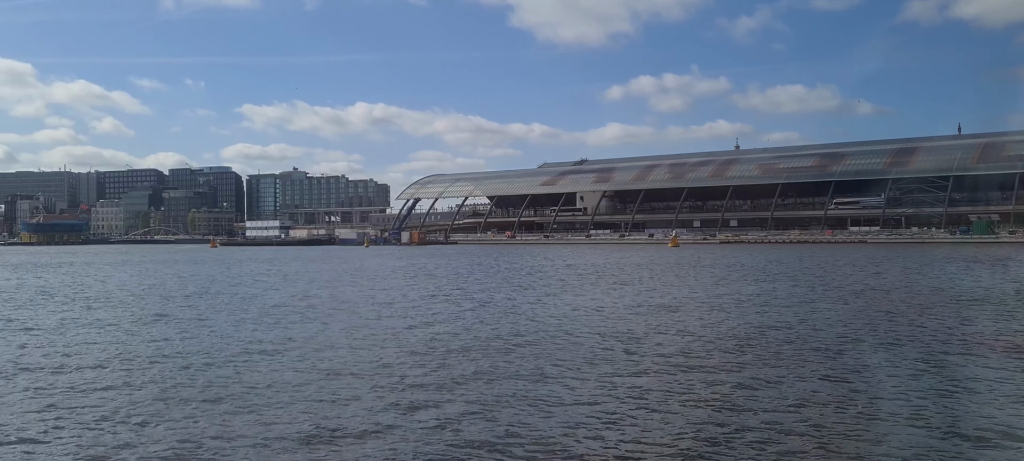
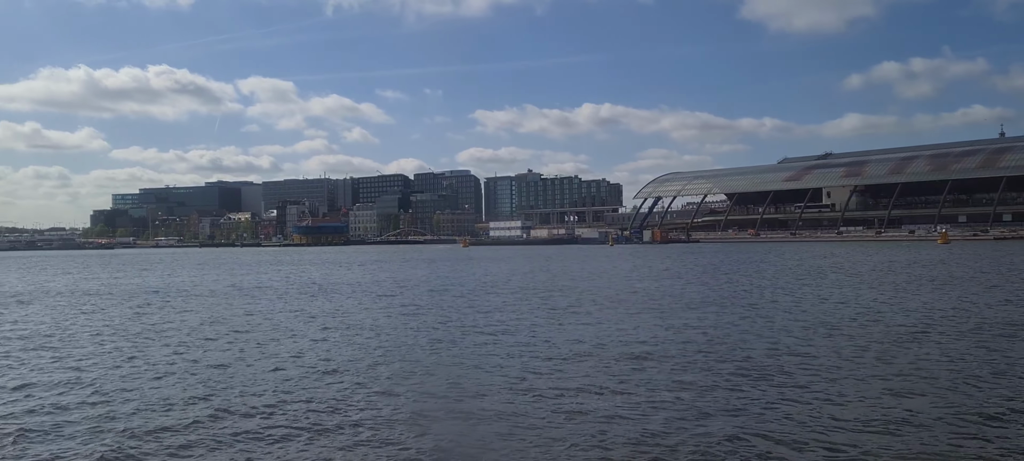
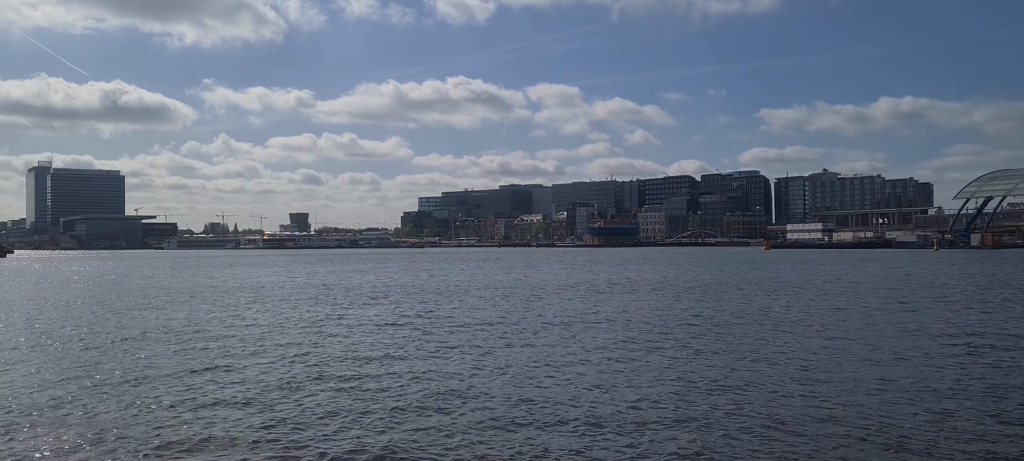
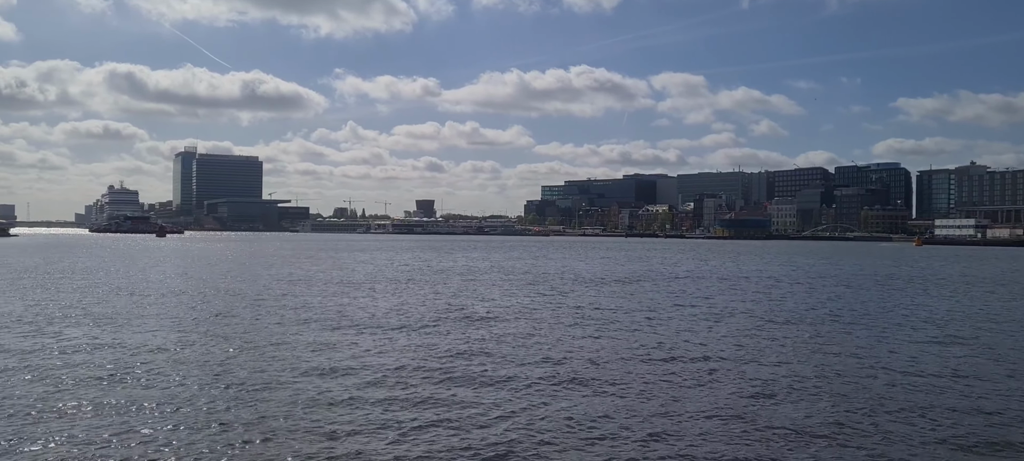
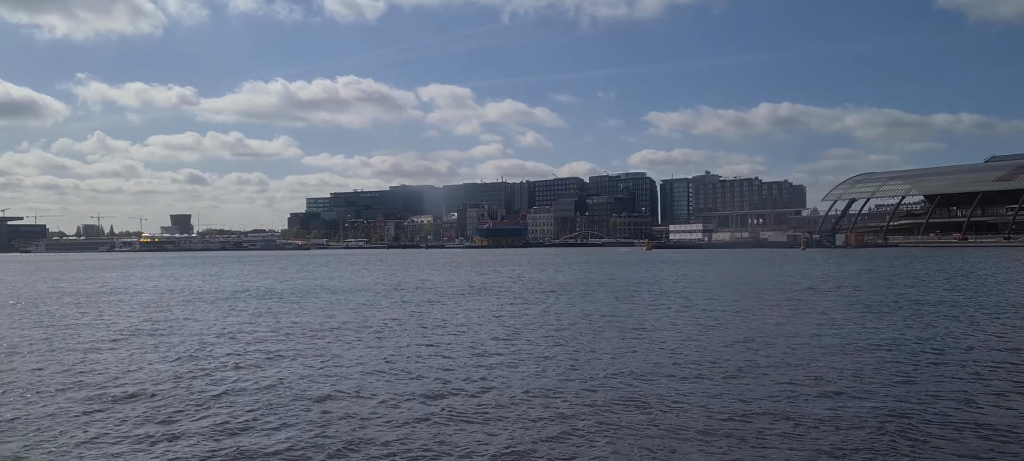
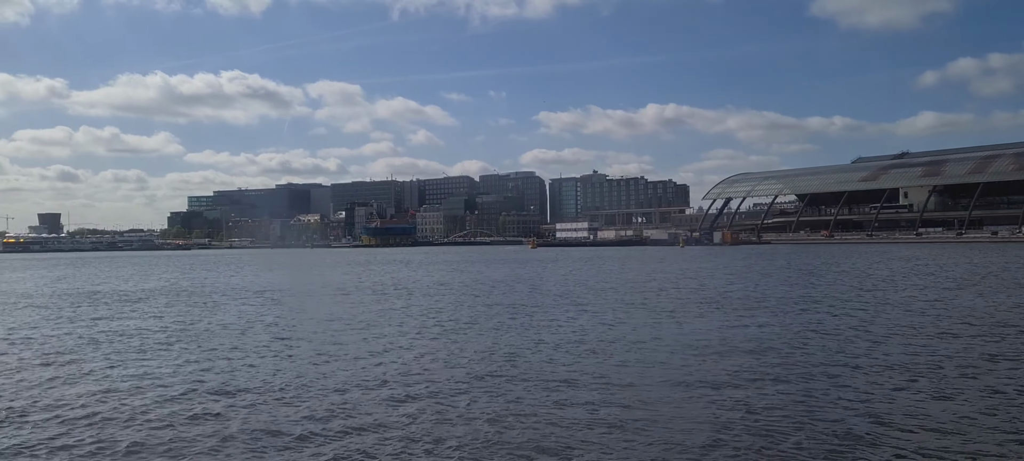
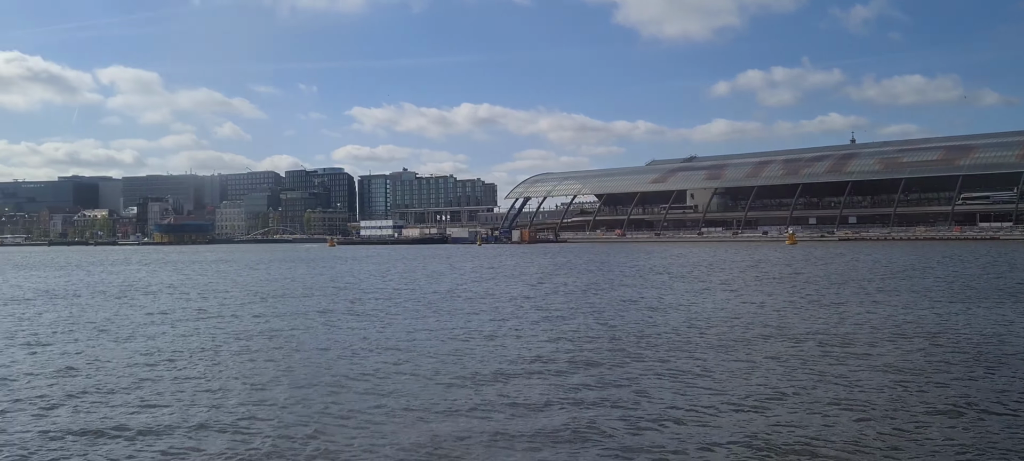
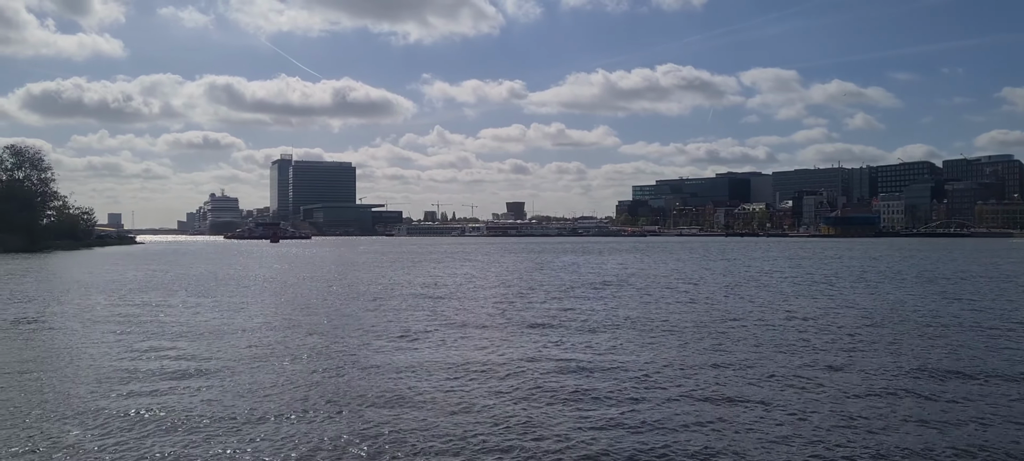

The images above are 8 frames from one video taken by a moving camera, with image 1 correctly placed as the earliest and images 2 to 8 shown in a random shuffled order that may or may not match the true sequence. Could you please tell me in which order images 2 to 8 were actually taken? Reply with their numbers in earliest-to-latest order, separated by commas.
7, 2, 6, 5, 3, 4, 8
